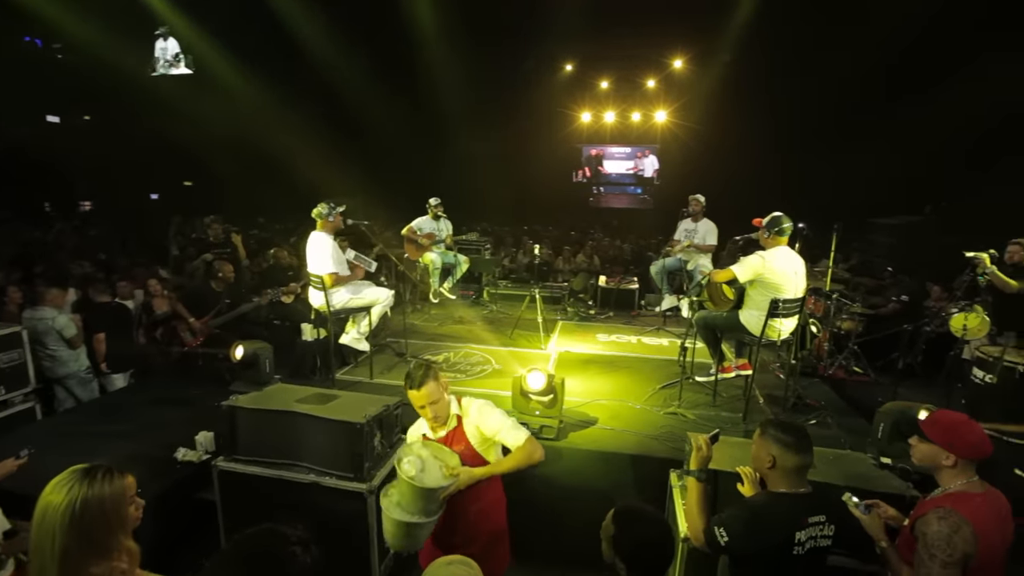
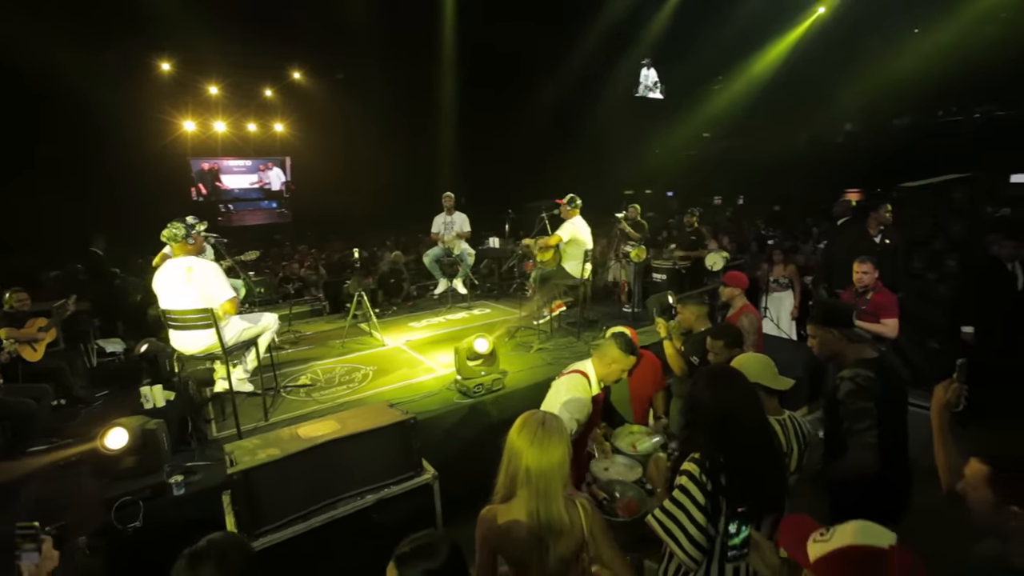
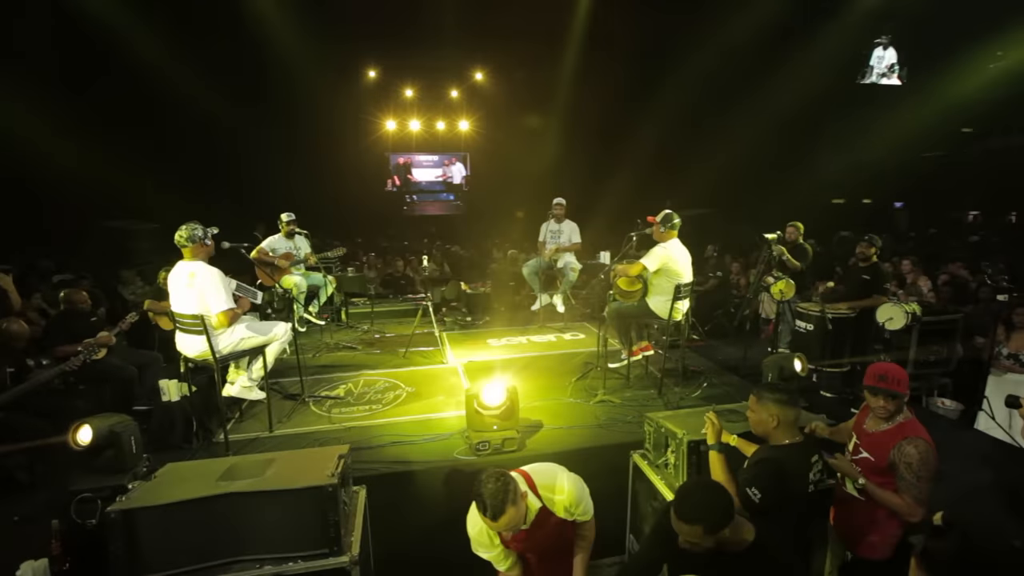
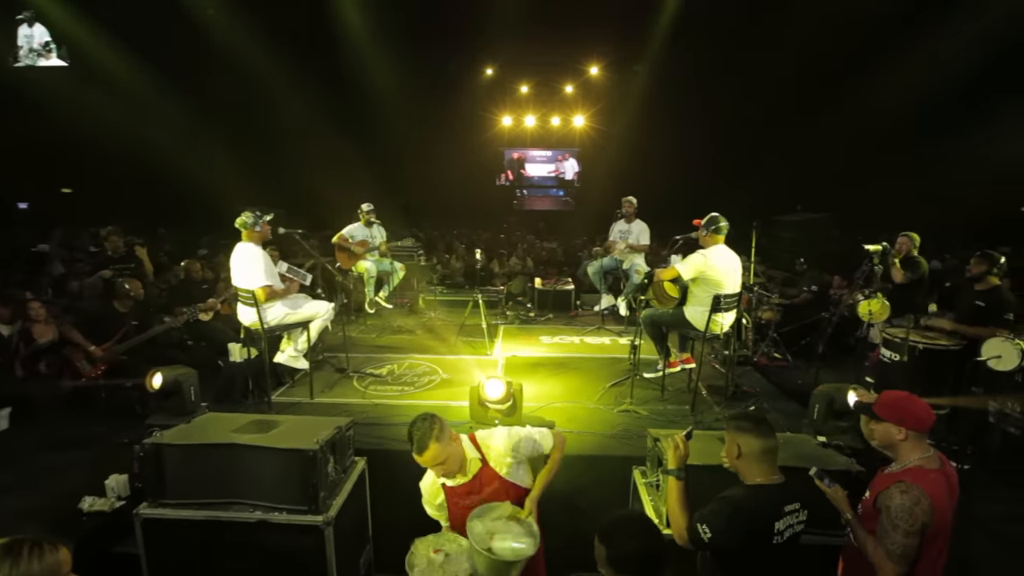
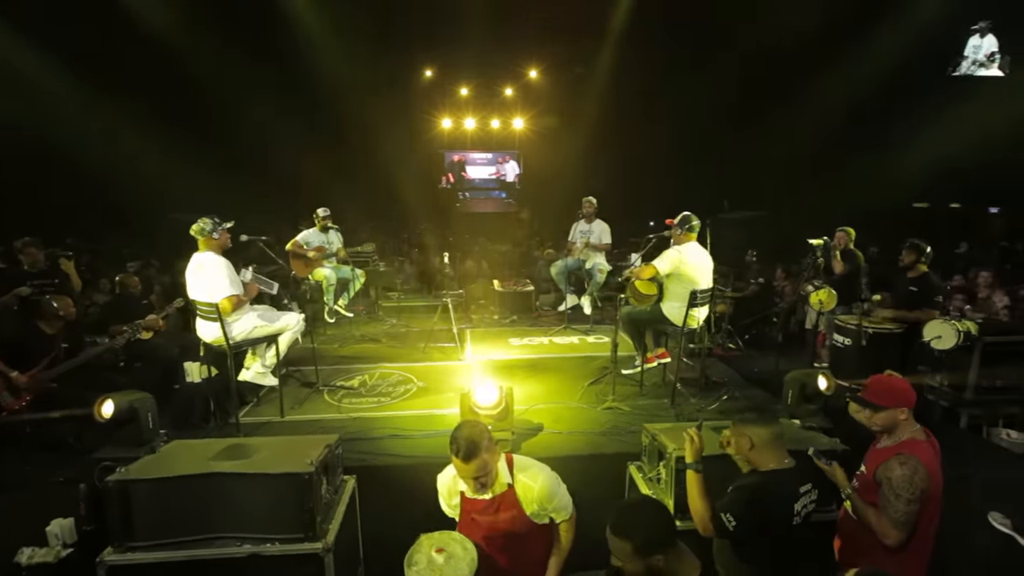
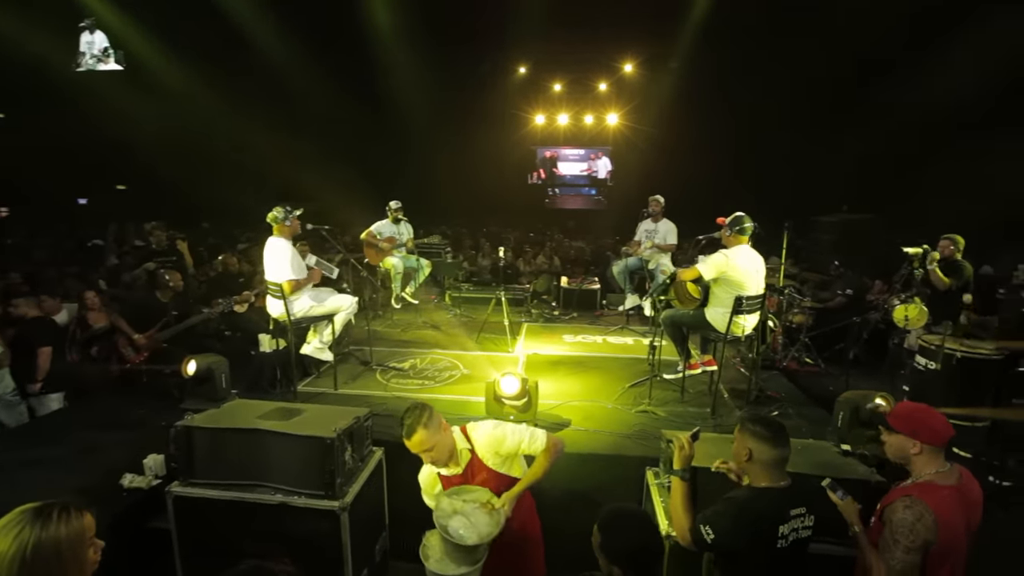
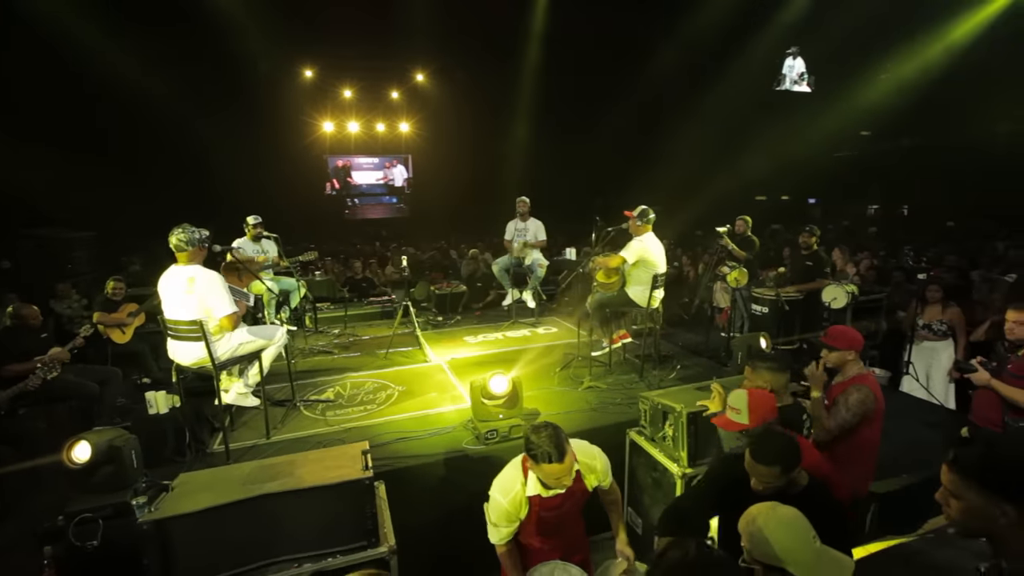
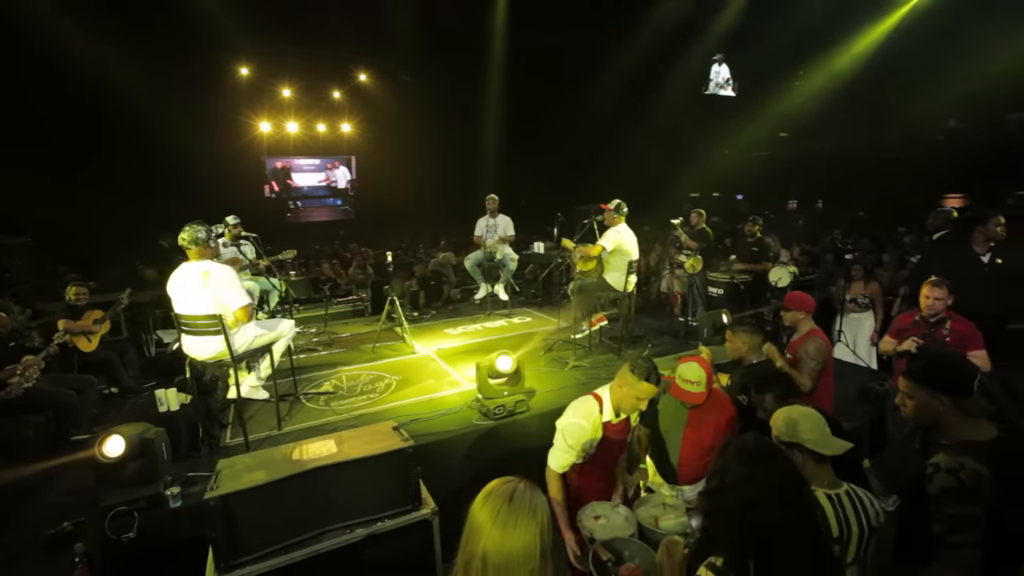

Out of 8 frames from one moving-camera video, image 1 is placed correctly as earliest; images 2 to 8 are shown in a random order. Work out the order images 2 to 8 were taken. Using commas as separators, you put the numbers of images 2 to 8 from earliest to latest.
6, 4, 5, 3, 7, 8, 2
